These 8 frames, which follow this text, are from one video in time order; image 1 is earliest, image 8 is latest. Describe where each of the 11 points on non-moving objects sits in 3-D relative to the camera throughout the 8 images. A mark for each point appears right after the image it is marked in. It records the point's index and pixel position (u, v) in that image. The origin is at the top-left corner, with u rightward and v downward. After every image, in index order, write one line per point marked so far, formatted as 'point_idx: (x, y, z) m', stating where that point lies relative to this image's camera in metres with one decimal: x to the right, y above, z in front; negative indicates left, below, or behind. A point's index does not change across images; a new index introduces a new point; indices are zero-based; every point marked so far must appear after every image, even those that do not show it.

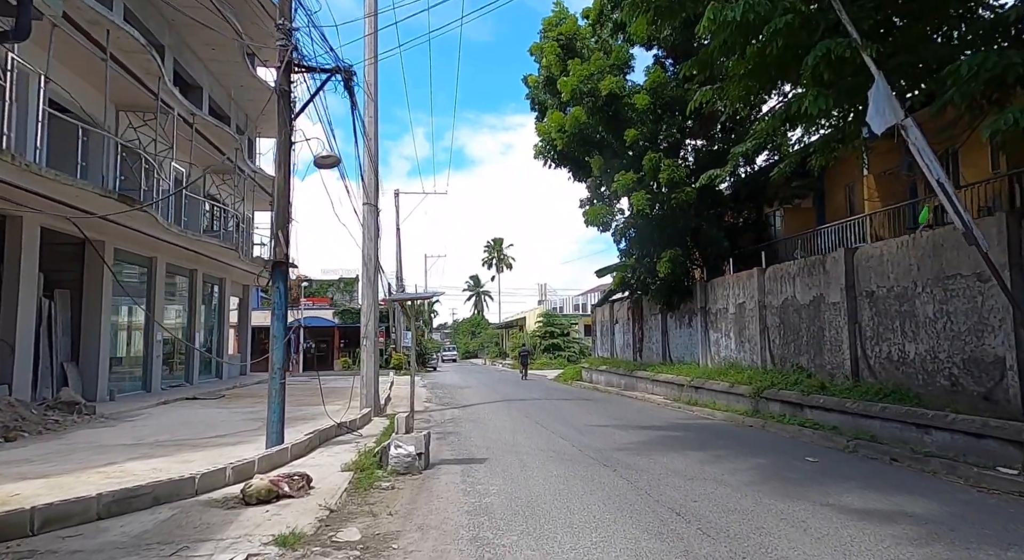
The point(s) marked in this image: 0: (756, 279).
0: (+5.8, 0.0, +15.0) m
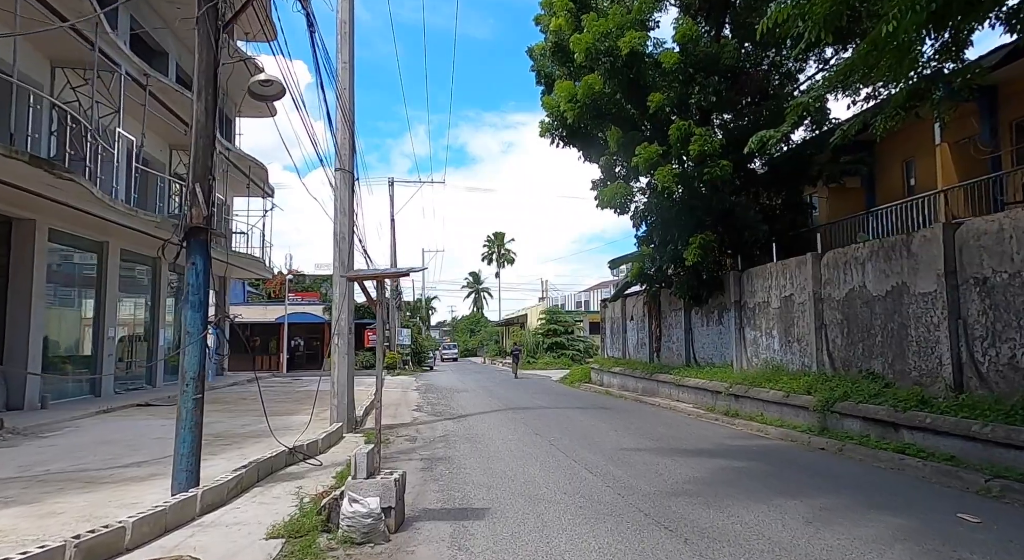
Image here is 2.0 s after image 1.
0: (+5.9, +0.3, +12.5) m
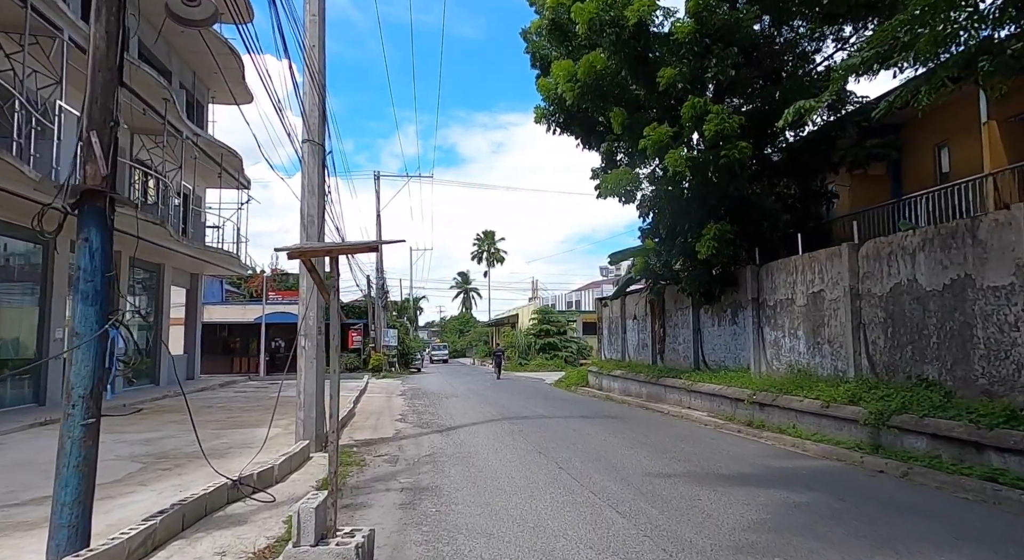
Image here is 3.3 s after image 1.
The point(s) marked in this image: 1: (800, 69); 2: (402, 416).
0: (+5.8, +0.4, +11.1) m
1: (+6.6, +4.8, +14.4) m
2: (-2.4, -3.0, +13.9) m
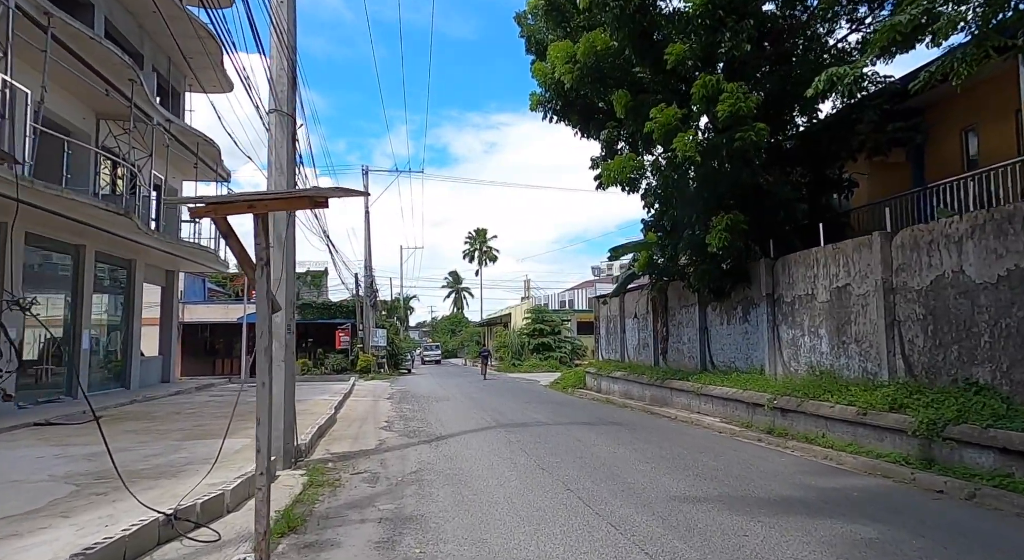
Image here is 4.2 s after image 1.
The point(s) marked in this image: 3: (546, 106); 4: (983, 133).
0: (+5.8, +0.5, +10.0) m
1: (+6.5, +5.0, +13.4) m
2: (-2.5, -2.9, +12.7) m
3: (+0.9, +4.6, +16.7) m
4: (+9.3, +2.9, +12.4) m
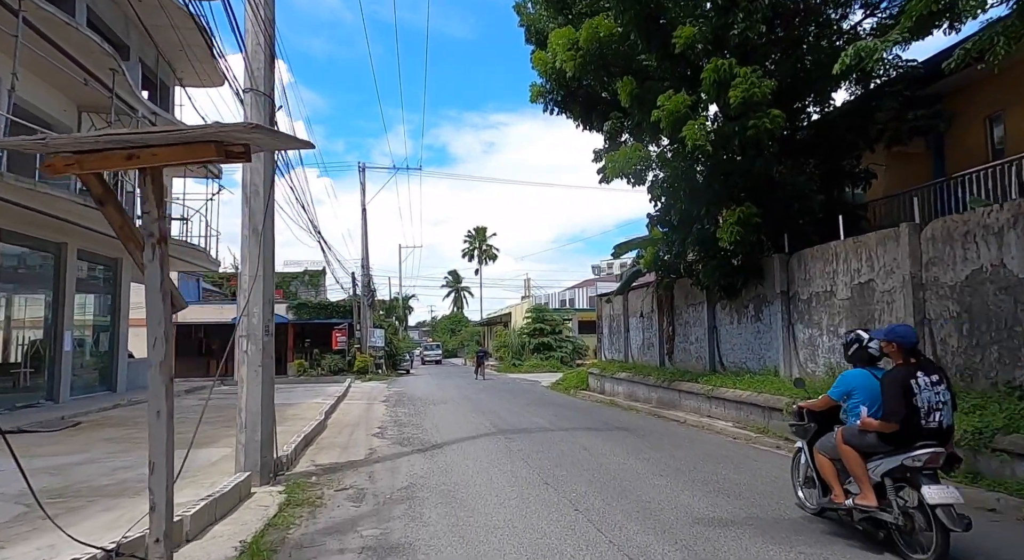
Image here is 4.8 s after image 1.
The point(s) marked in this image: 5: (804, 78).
0: (+5.8, +0.6, +9.3) m
1: (+6.5, +5.0, +12.7) m
2: (-2.5, -2.8, +12.0) m
3: (+0.9, +4.7, +16.0) m
4: (+9.3, +3.0, +11.7) m
5: (+5.7, +3.9, +12.2) m
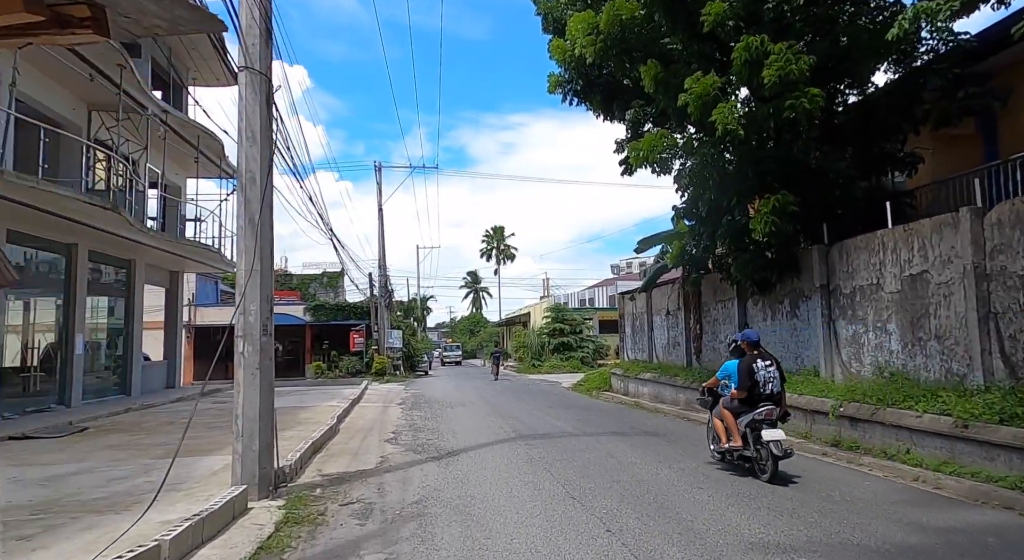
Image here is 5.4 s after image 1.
0: (+6.0, +0.7, +8.5) m
1: (+6.8, +5.2, +11.8) m
2: (-2.1, -2.8, +11.4) m
3: (+1.3, +4.8, +15.3) m
4: (+9.6, +3.2, +10.8) m
5: (+6.0, +4.1, +11.4) m
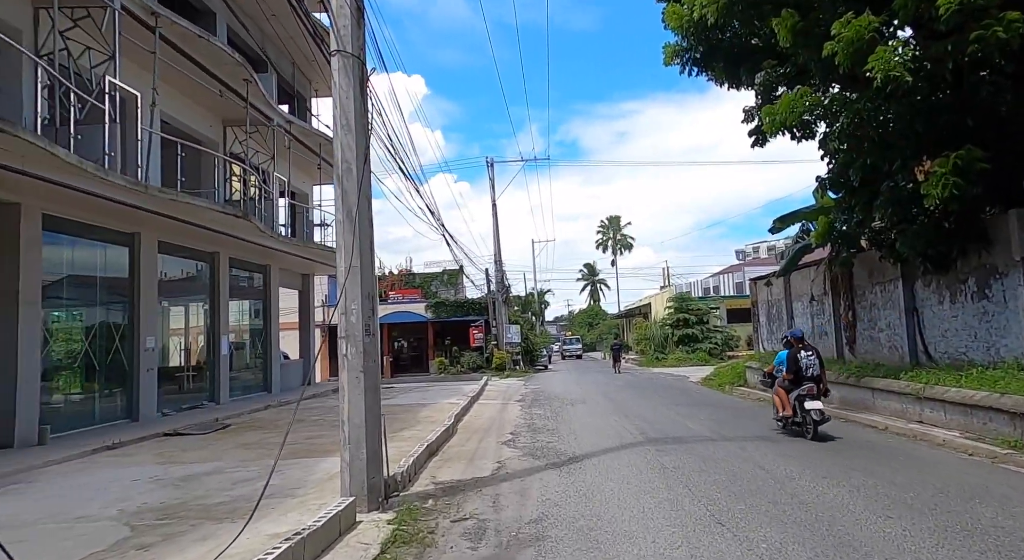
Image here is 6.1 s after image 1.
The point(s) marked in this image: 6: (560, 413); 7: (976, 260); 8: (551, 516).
0: (+7.4, +1.1, +6.4) m
1: (+8.6, +5.6, +9.5) m
2: (0.0, -2.7, +10.8) m
3: (+3.8, +5.1, +14.0) m
4: (+11.2, +3.7, +8.0) m
5: (+7.8, +4.5, +9.2) m
6: (+1.0, -2.9, +14.0) m
7: (+7.8, +0.3, +10.6) m
8: (+0.3, -2.1, +5.6) m
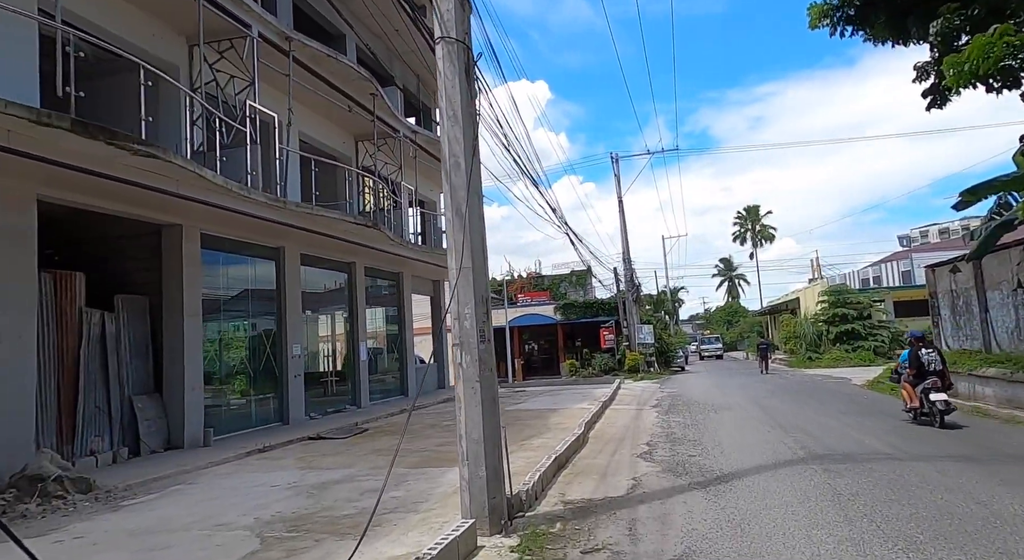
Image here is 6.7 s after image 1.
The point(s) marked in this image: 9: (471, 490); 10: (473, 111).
0: (+8.3, +1.4, +4.1) m
1: (+9.9, +6.0, +6.9) m
2: (+2.2, -2.6, +9.9) m
3: (+6.3, +5.3, +12.3) m
4: (+12.3, +4.2, +4.9) m
5: (+9.2, +4.8, +6.8) m
6: (+3.8, -2.8, +12.8) m
7: (+9.7, +0.7, +8.1) m
8: (+1.4, -2.0, +4.7) m
9: (-0.3, -1.8, +5.5) m
10: (-0.4, +1.6, +5.9) m
